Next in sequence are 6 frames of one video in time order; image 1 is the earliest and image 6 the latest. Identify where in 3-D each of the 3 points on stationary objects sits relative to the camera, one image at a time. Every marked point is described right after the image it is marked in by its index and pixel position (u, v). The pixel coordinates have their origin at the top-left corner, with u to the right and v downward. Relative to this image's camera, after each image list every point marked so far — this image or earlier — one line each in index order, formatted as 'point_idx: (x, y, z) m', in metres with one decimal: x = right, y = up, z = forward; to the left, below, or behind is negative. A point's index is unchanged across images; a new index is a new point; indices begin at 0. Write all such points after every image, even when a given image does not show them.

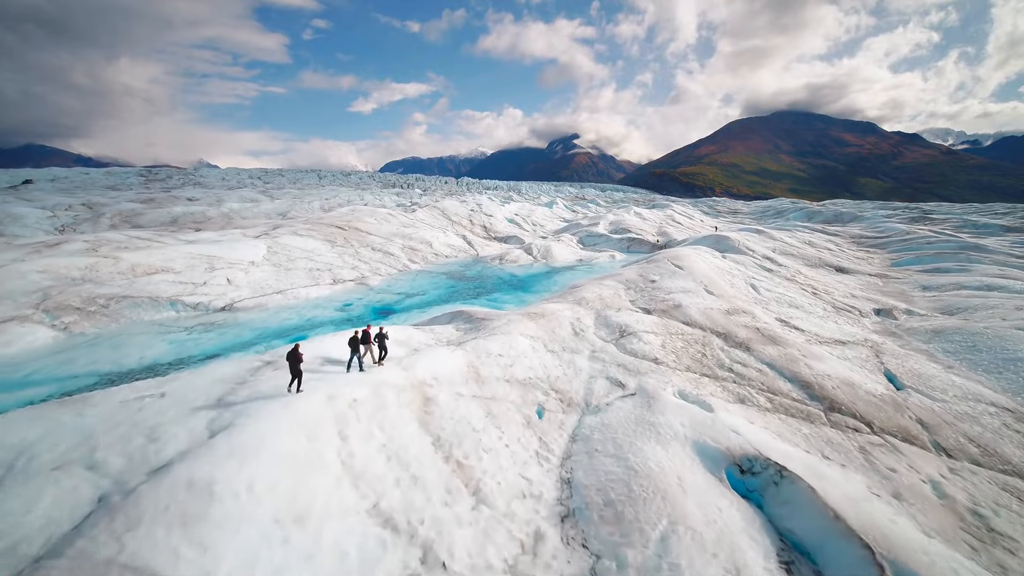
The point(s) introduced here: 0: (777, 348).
0: (+6.9, -1.6, +14.4) m
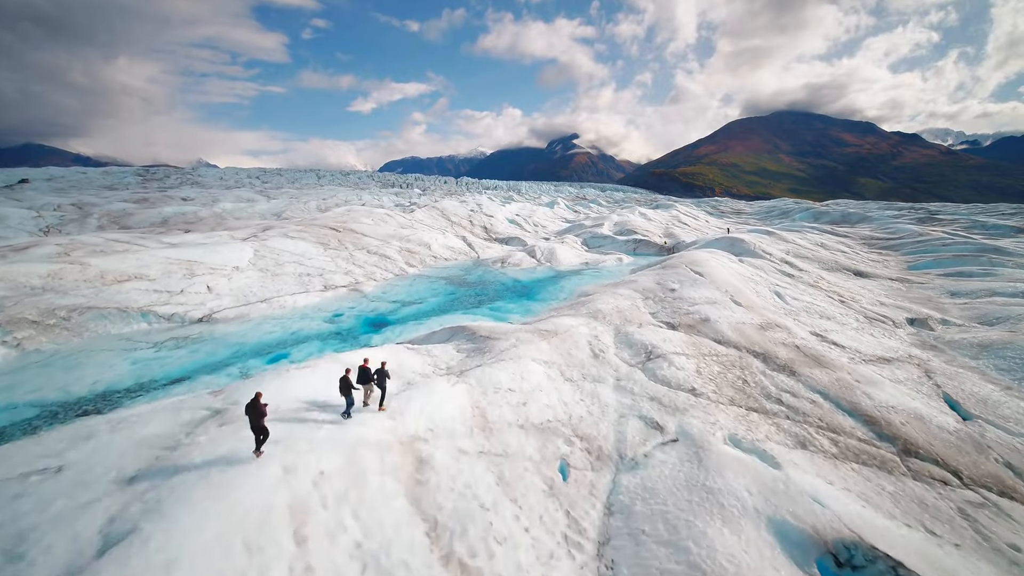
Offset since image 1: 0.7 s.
0: (+7.1, -1.9, +12.6) m
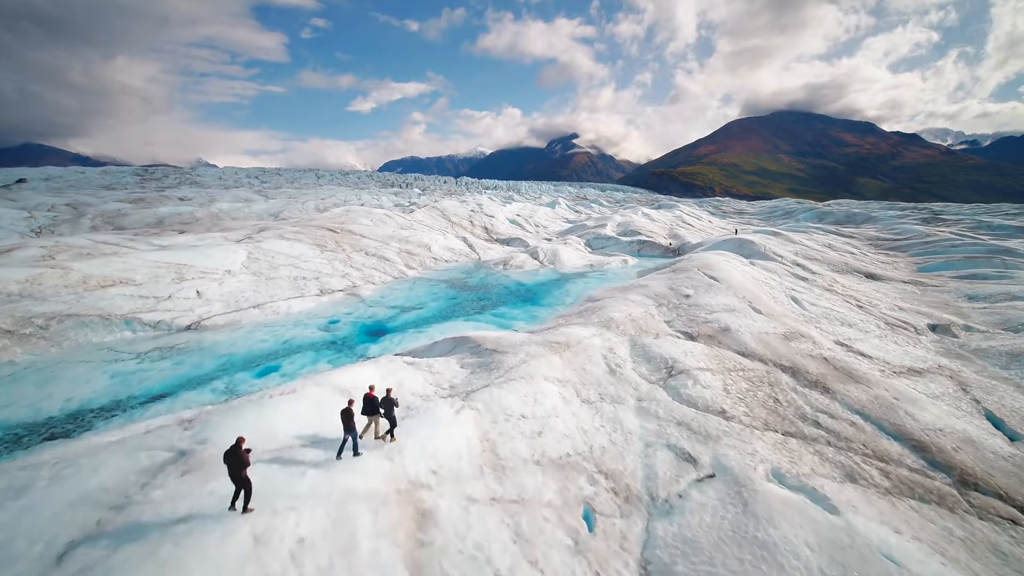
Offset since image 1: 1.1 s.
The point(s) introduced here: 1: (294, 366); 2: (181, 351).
0: (+7.3, -2.1, +11.6) m
1: (-5.6, -2.0, +14.1) m
2: (-9.3, -1.8, +15.5) m
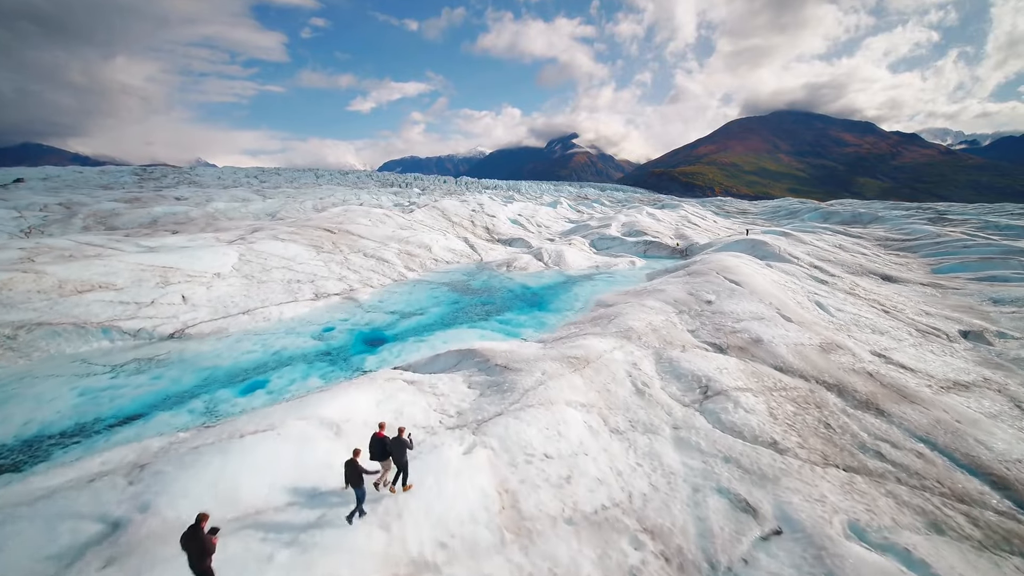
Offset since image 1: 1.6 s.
0: (+7.5, -2.3, +10.3) m
1: (-5.3, -2.2, +12.8) m
2: (-9.0, -1.9, +14.2) m
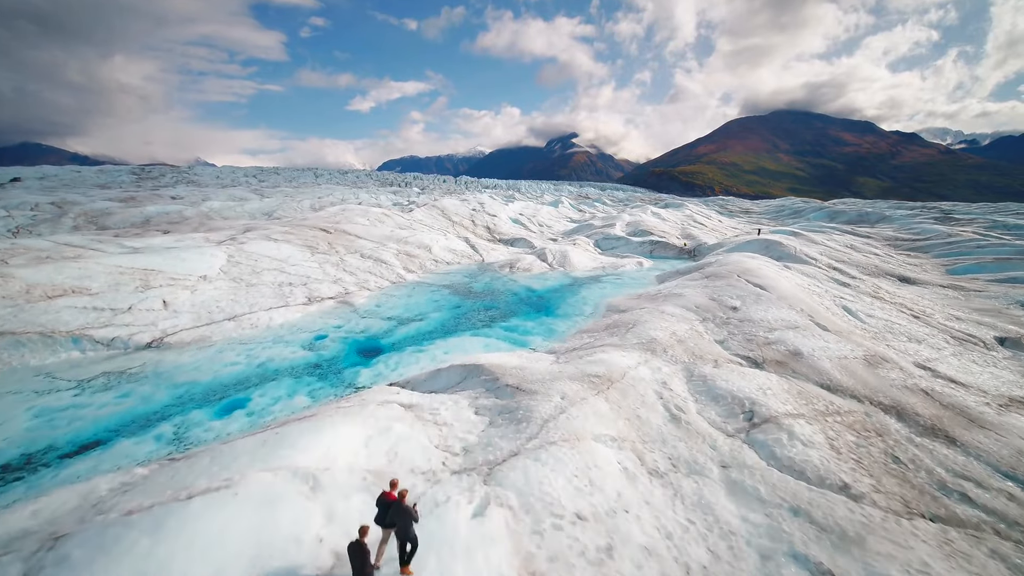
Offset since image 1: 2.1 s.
0: (+7.8, -2.4, +9.0) m
1: (-5.1, -2.3, +11.5) m
2: (-8.8, -2.1, +12.9) m
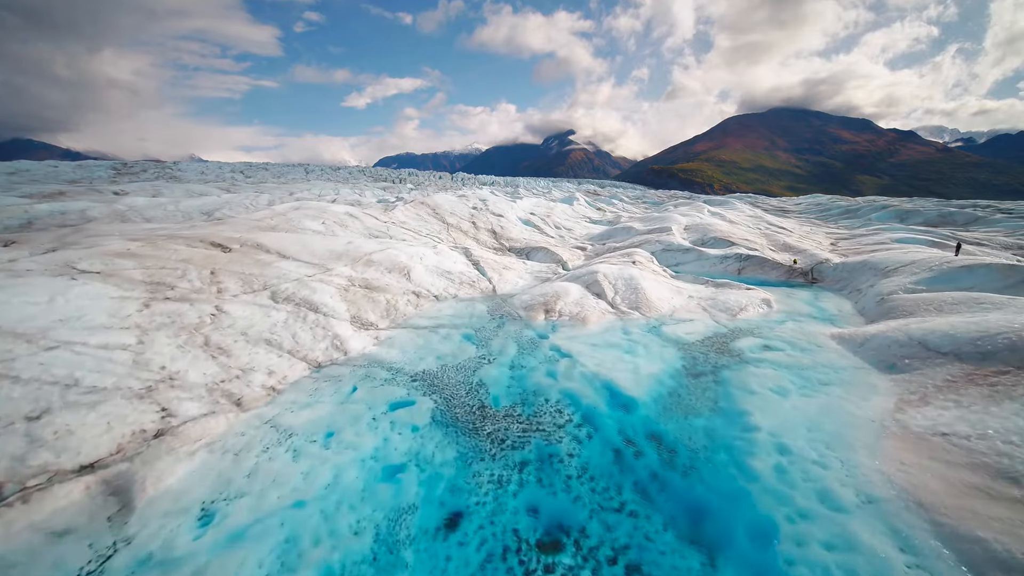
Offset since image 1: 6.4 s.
0: (+9.2, -4.6, -5.5) m
1: (-3.7, -4.5, -3.0) m
2: (-7.4, -4.3, -1.7) m
